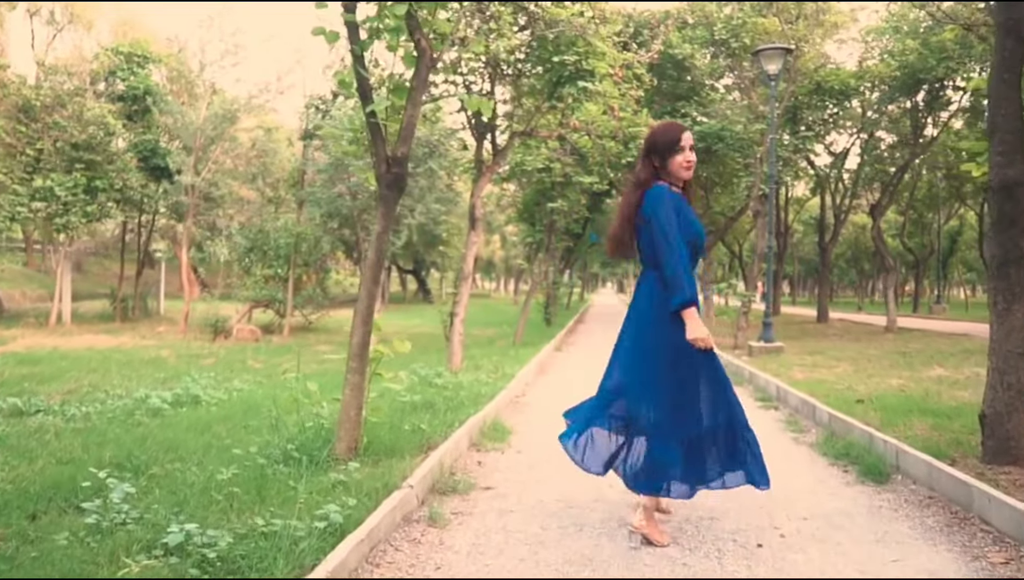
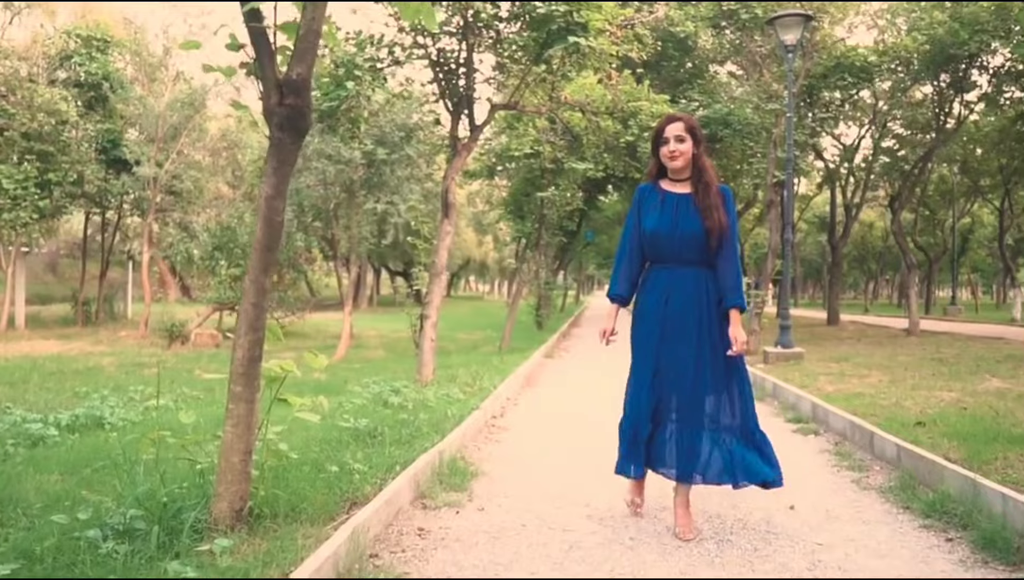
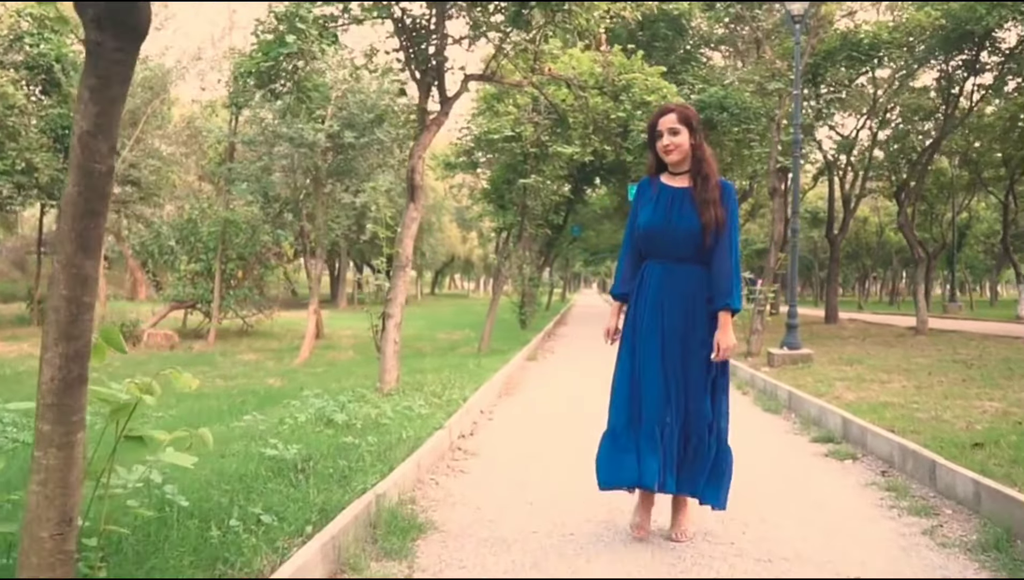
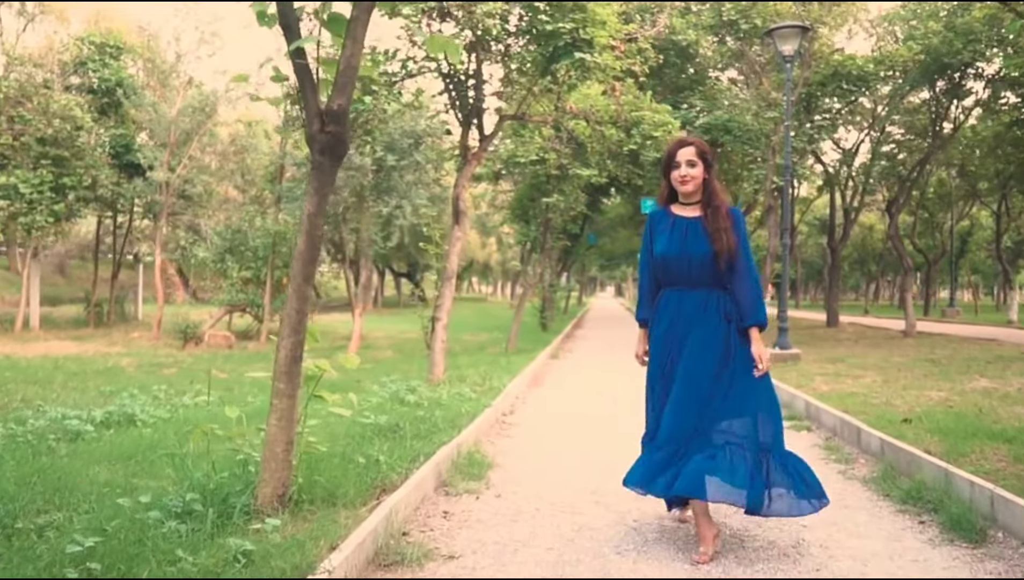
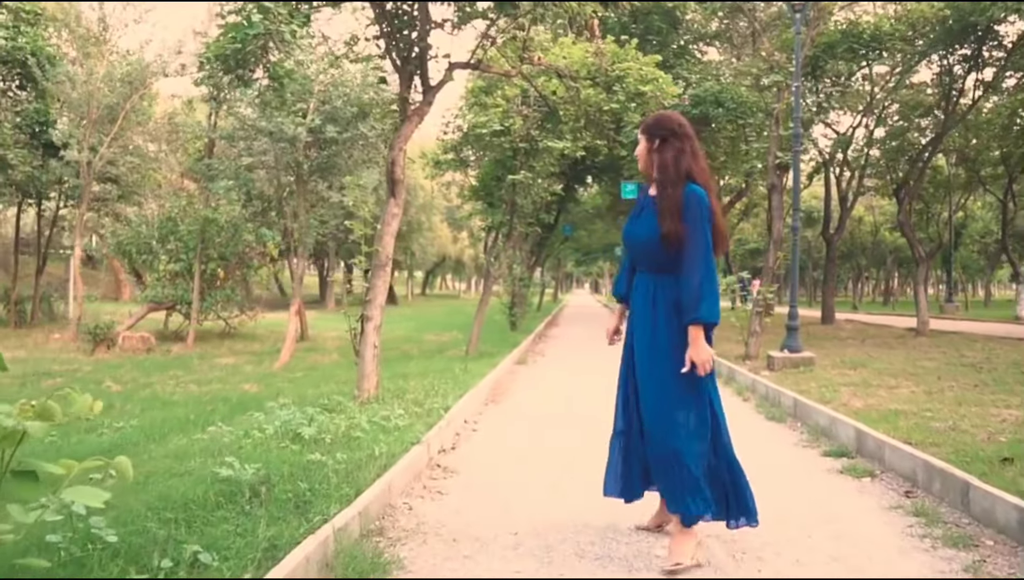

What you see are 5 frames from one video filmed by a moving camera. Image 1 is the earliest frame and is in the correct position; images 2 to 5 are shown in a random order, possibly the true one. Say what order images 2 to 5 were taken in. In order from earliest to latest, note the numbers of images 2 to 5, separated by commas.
4, 2, 3, 5
